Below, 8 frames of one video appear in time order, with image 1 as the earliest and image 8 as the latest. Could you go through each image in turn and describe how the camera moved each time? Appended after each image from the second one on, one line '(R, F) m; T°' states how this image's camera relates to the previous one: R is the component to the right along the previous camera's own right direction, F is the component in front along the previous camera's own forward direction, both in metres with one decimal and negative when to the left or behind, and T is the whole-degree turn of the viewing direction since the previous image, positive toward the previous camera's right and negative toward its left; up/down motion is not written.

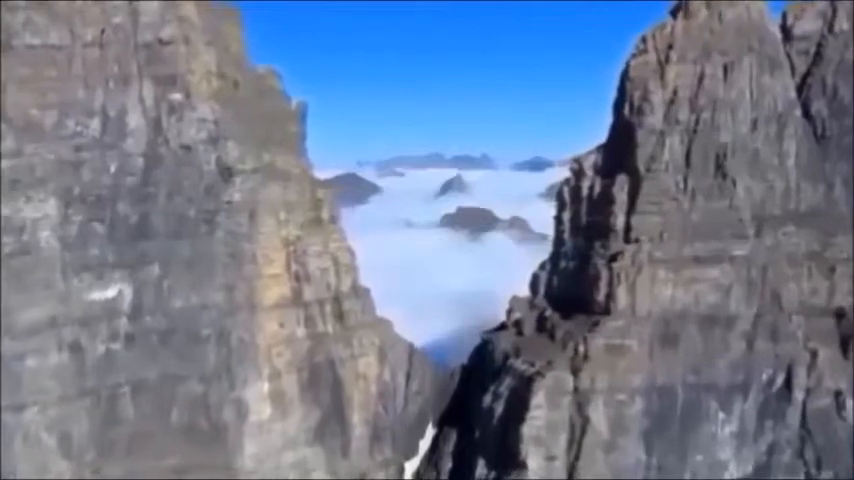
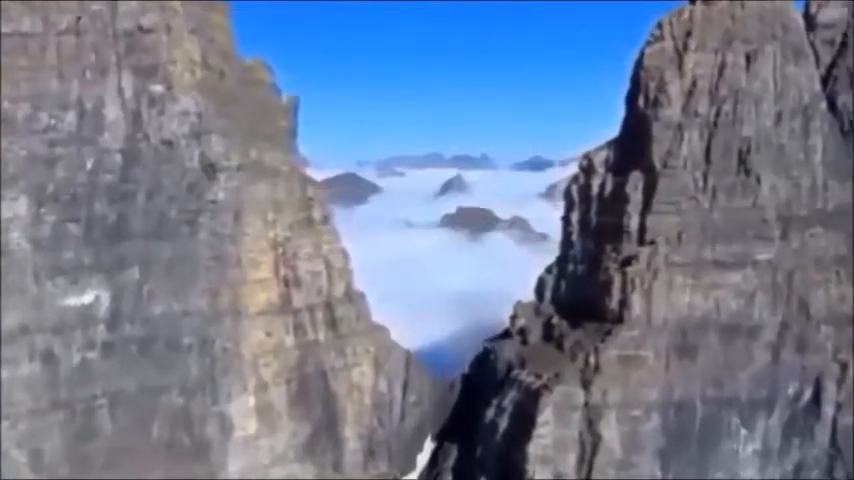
(0.0, +0.7) m; 0°
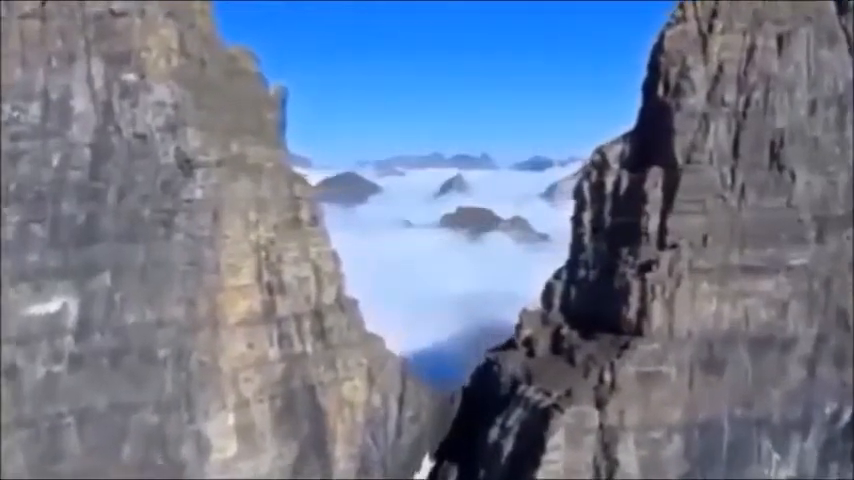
(0.0, +0.8) m; 0°
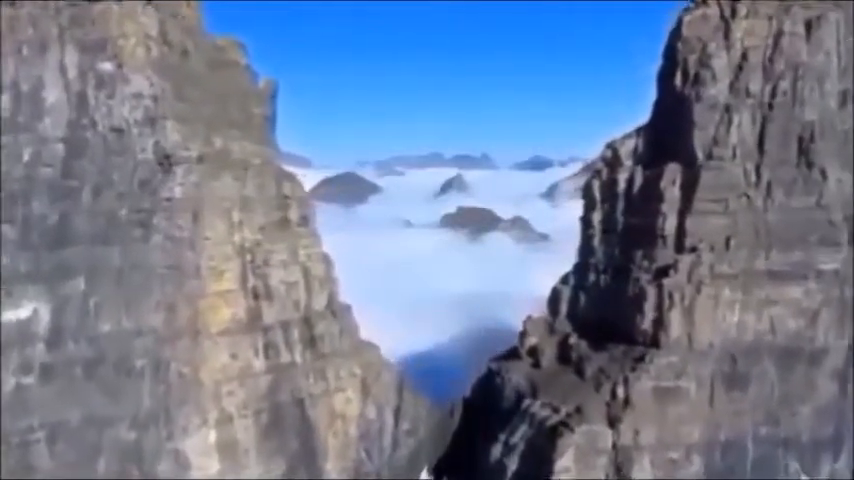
(0.0, +0.6) m; 0°
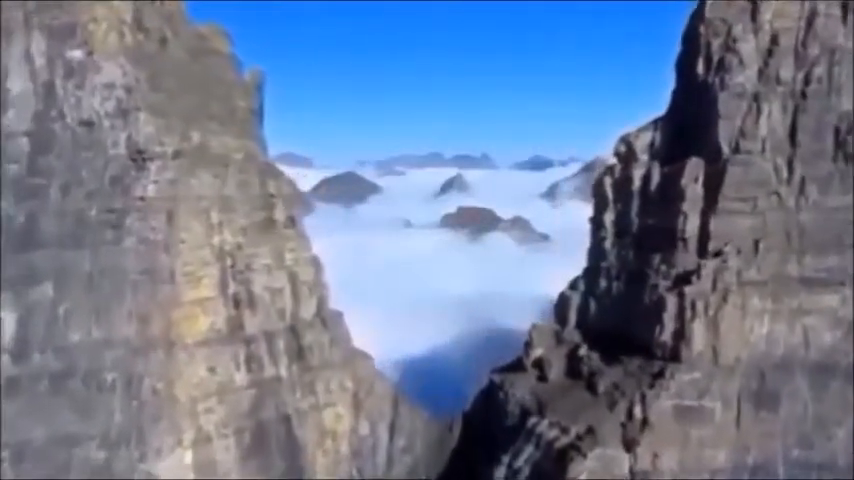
(0.0, +0.7) m; 0°
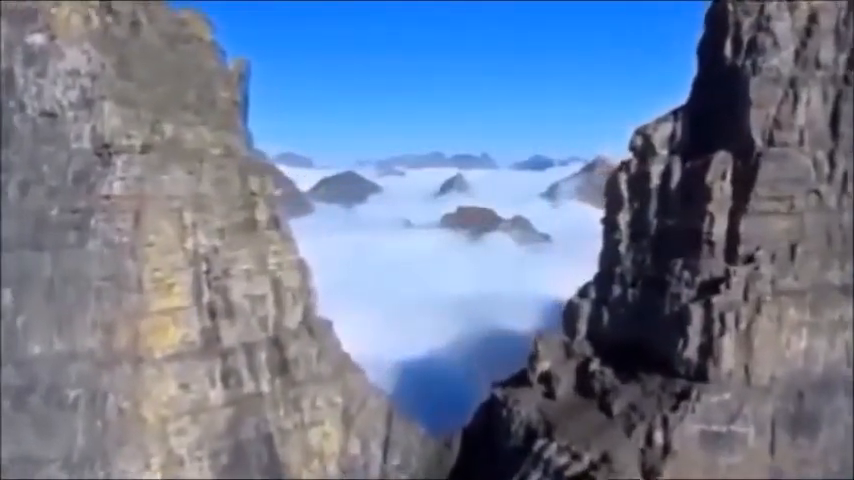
(0.0, +0.7) m; 0°
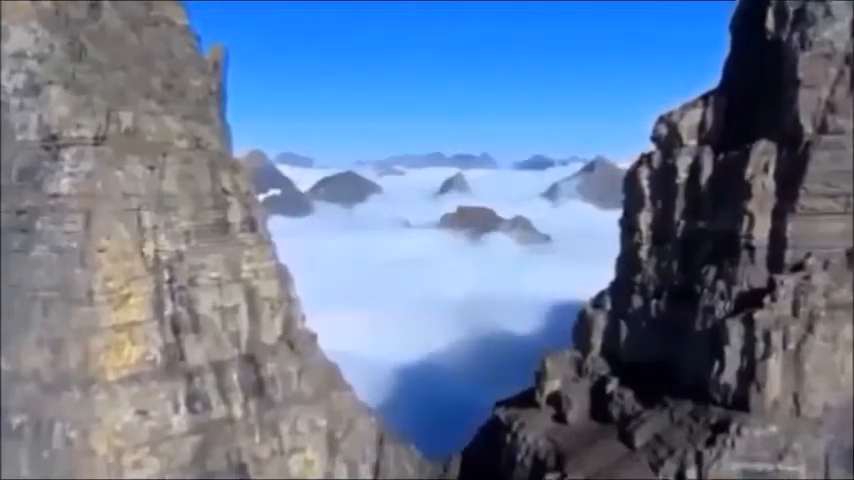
(0.0, +0.8) m; 0°
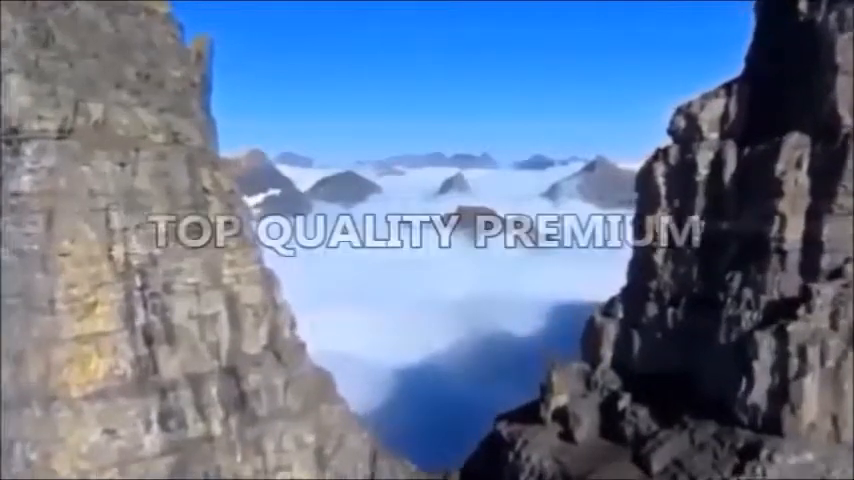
(0.0, +0.5) m; 0°
